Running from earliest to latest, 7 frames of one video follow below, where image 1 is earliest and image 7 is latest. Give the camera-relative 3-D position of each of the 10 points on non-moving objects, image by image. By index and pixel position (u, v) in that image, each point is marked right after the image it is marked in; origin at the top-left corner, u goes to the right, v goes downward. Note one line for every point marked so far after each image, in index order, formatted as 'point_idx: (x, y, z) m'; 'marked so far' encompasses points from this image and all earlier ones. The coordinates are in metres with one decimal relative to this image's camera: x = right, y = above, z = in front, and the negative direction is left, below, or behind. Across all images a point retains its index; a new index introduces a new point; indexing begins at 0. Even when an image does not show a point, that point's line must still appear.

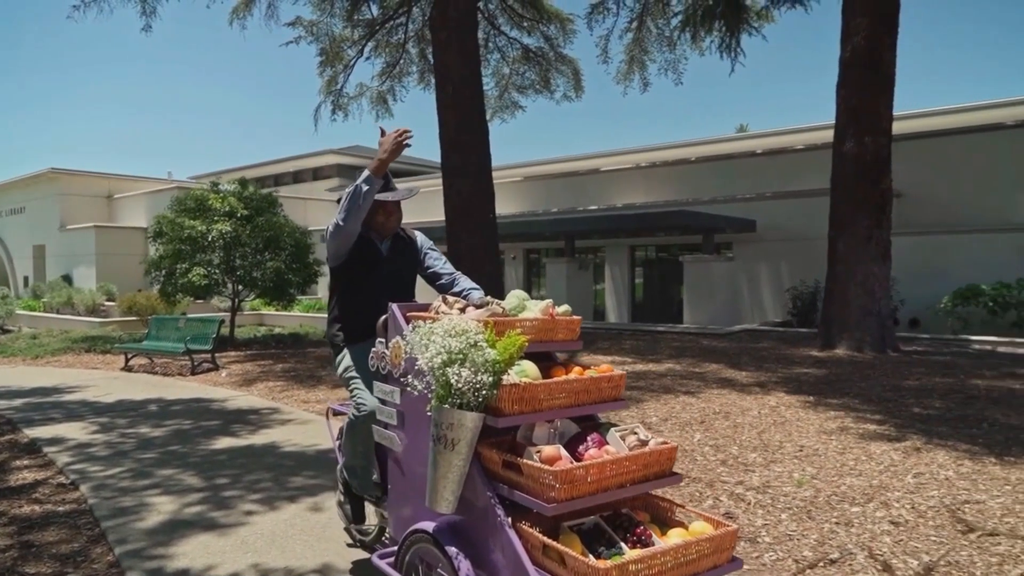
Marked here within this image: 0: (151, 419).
0: (-3.8, -1.4, +7.4) m
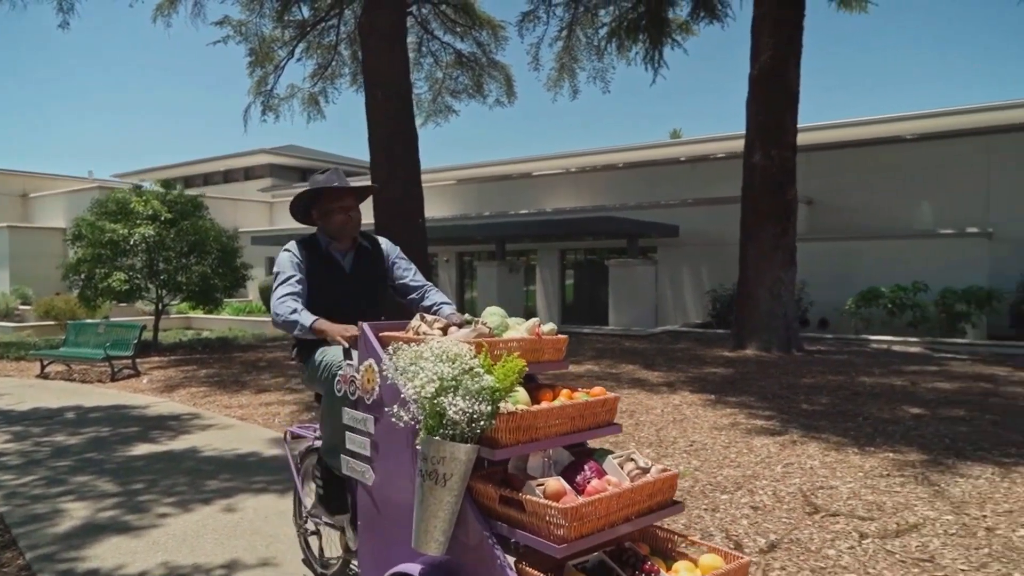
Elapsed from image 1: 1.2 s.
0: (-4.6, -1.5, +7.5) m
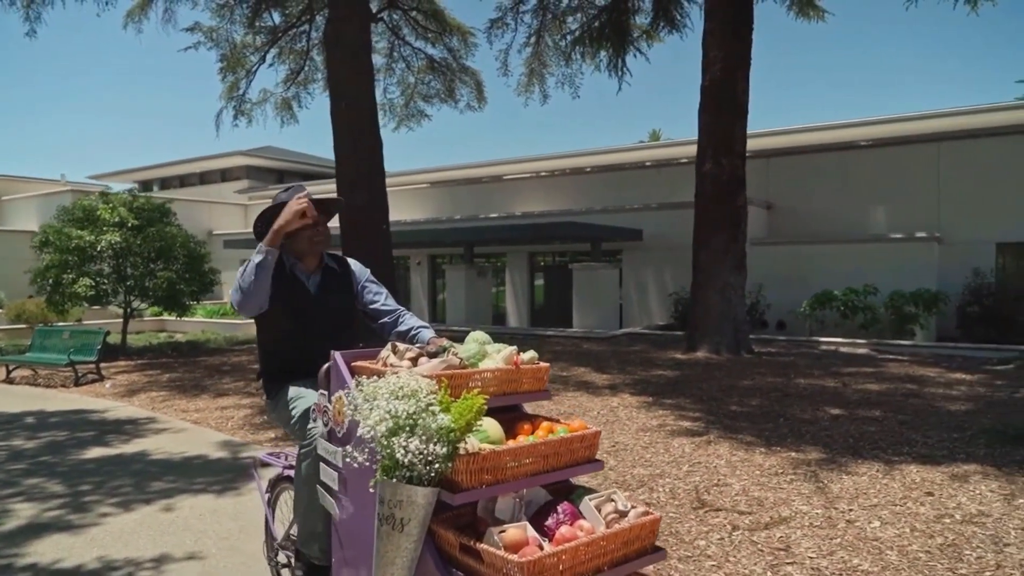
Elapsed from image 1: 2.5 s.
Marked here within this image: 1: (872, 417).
0: (-5.3, -1.6, +7.8) m
1: (+4.2, -1.5, +8.3) m
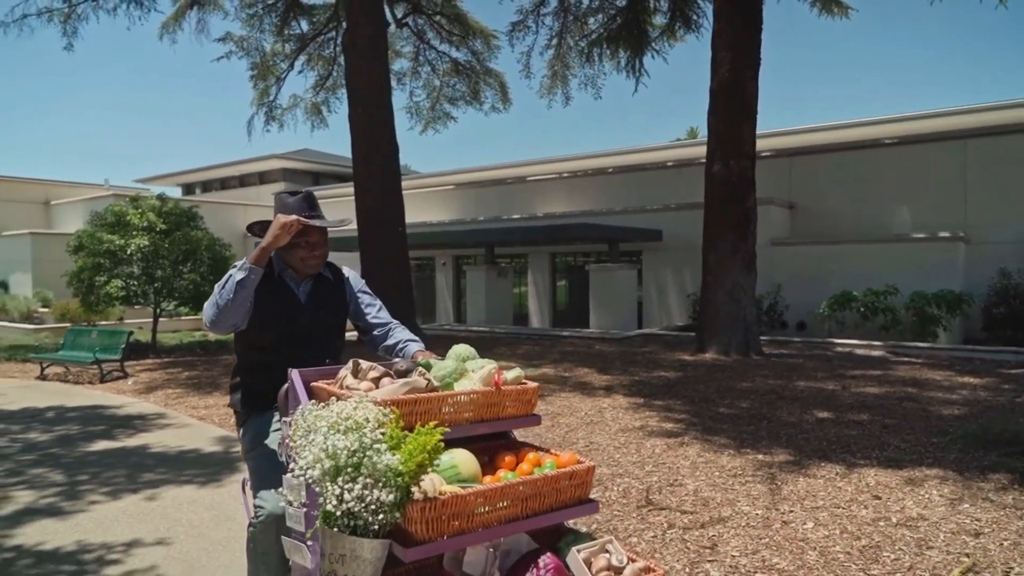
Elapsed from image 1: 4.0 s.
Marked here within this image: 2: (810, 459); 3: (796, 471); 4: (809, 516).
0: (-5.5, -1.6, +8.4) m
1: (+4.1, -1.5, +8.4) m
2: (+2.7, -1.6, +6.5) m
3: (+2.4, -1.6, +6.1) m
4: (+2.0, -1.6, +4.9) m
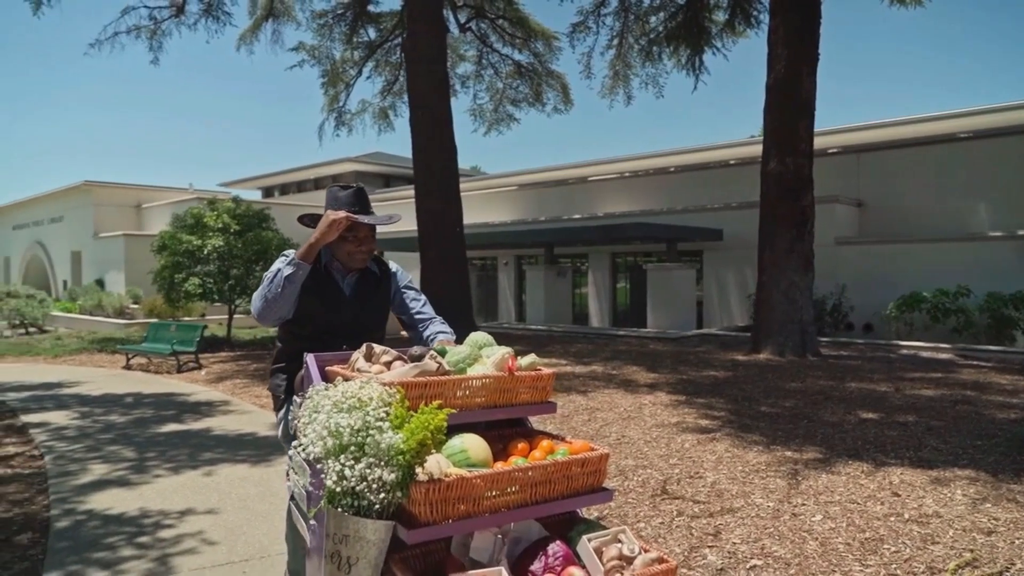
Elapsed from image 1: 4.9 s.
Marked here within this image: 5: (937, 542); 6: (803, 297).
0: (-5.0, -1.6, +9.2) m
1: (+4.5, -1.5, +8.2) m
2: (+3.0, -1.5, +6.5) m
3: (+2.6, -1.5, +6.1) m
4: (+2.1, -1.5, +5.0) m
5: (+2.6, -1.5, +4.3) m
6: (+5.8, -0.2, +14.1) m
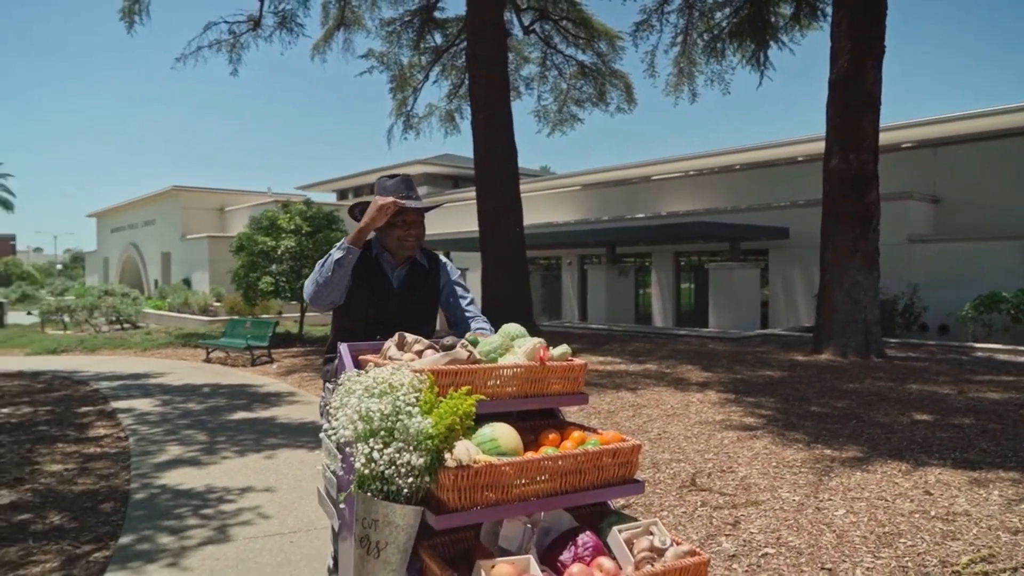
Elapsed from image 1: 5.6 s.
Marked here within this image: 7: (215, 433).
0: (-4.3, -1.5, +9.9) m
1: (+5.0, -1.5, +8.0) m
2: (+3.3, -1.5, +6.4) m
3: (+2.9, -1.5, +6.1) m
4: (+2.4, -1.5, +5.0) m
5: (+2.7, -1.5, +4.3) m
6: (+6.9, -0.2, +13.8) m
7: (-3.2, -1.5, +7.6) m
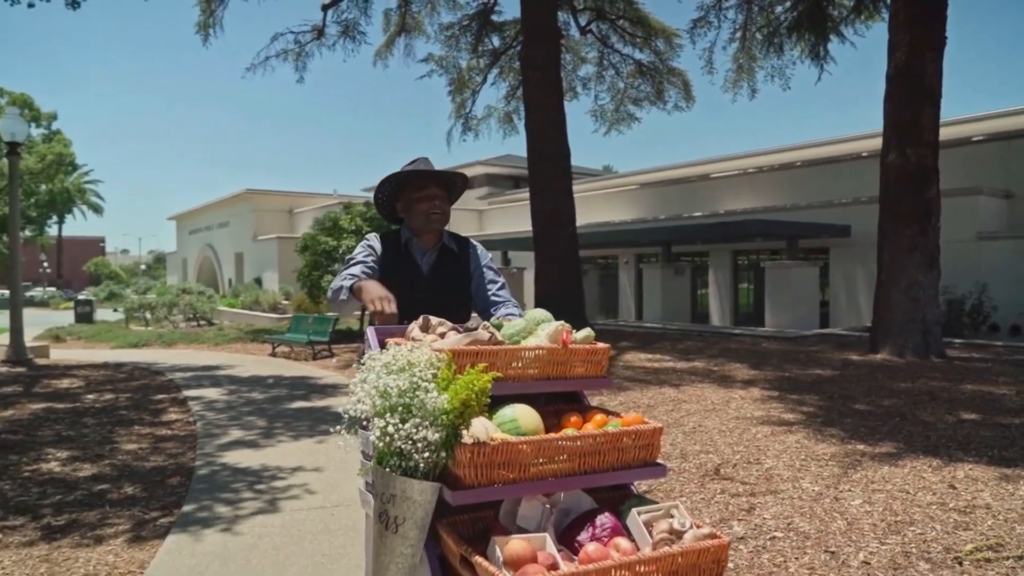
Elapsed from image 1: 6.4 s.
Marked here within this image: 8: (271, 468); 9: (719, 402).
0: (-3.7, -1.5, +10.6) m
1: (+5.5, -1.5, +7.9) m
2: (+3.6, -1.5, +6.4) m
3: (+3.2, -1.5, +6.1) m
4: (+2.5, -1.5, +5.1) m
5: (+2.8, -1.5, +4.4) m
6: (+7.8, -0.1, +13.4) m
7: (-2.7, -1.5, +8.1) m
8: (-2.1, -1.6, +6.2) m
9: (+2.7, -1.5, +9.2) m
